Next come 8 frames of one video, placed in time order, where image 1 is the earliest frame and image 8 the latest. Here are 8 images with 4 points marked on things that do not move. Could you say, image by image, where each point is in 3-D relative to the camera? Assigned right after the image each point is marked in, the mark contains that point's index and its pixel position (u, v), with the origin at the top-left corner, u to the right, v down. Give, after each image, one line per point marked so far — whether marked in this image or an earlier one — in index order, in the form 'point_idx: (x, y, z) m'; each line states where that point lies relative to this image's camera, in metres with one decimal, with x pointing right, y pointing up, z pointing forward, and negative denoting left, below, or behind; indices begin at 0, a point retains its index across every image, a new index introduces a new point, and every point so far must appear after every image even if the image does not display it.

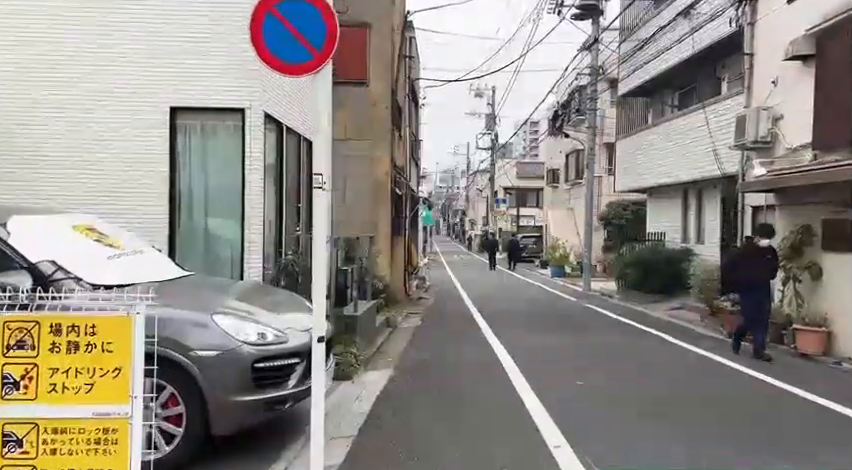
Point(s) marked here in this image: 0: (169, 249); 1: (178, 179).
0: (-3.2, -0.2, +8.8) m
1: (-3.2, +0.7, +8.9) m
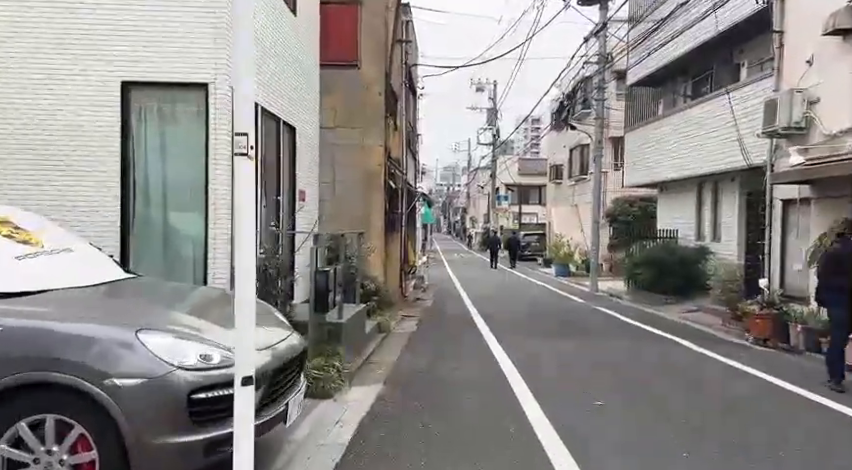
0: (-3.3, -0.1, +7.6) m
1: (-3.2, +0.8, +7.7) m
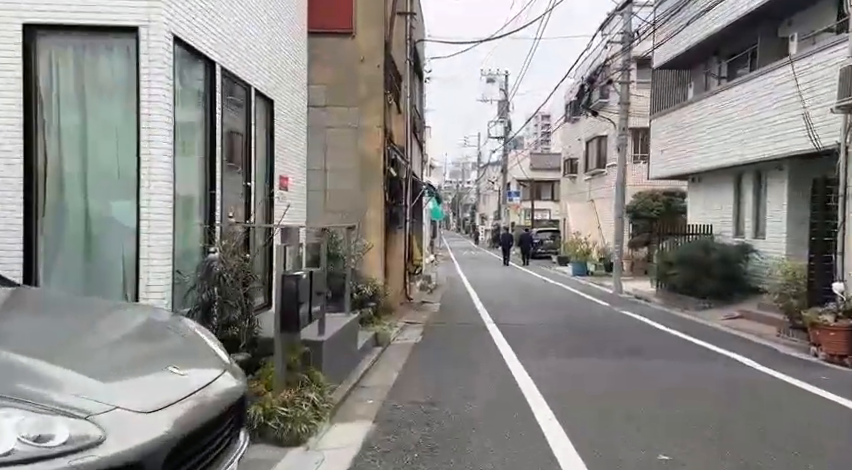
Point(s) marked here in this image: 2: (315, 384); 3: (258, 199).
0: (-3.3, -0.1, +5.8) m
1: (-3.2, +0.8, +5.8) m
2: (-1.0, -1.4, +6.4) m
3: (-2.1, +0.4, +8.6) m
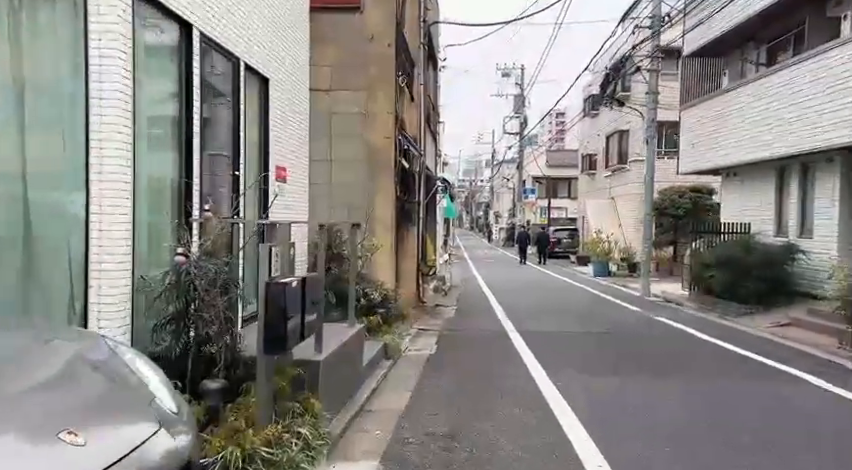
0: (-3.2, -0.1, +4.6) m
1: (-3.1, +0.8, +4.7) m
2: (-0.9, -1.3, +5.2) m
3: (-1.9, +0.5, +7.5) m
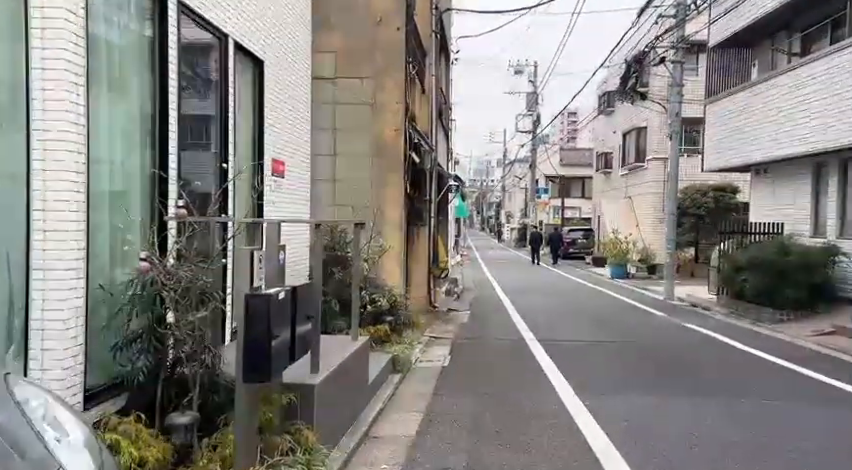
0: (-3.1, -0.1, +3.8) m
1: (-3.0, +0.8, +3.9) m
2: (-0.8, -1.3, +4.4) m
3: (-1.8, +0.5, +6.6) m
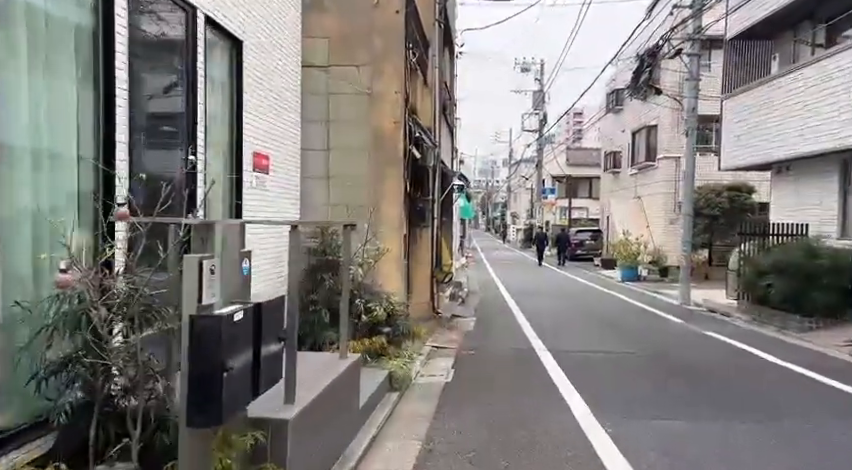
0: (-3.1, -0.1, +3.0) m
1: (-3.0, +0.8, +3.1) m
2: (-0.8, -1.4, +3.6) m
3: (-1.8, +0.4, +5.8) m
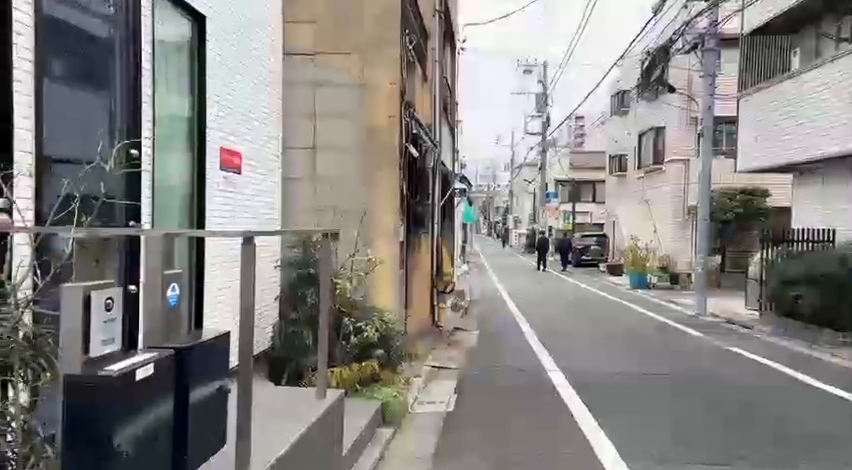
0: (-3.1, -0.1, +2.0) m
1: (-3.1, +0.7, +2.1) m
2: (-0.8, -1.4, +2.6) m
3: (-1.8, +0.4, +4.8) m
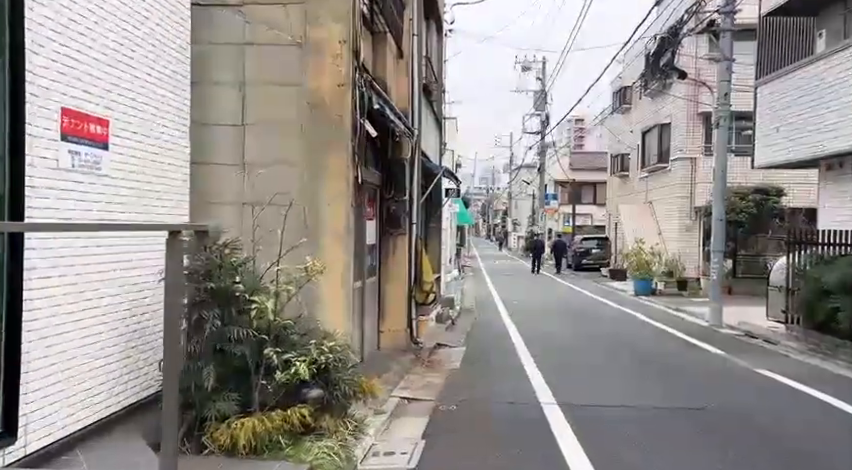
0: (-3.5, -0.1, +0.3) m
1: (-3.4, +0.8, +0.4) m
2: (-1.2, -1.4, +0.8) m
3: (-2.1, +0.4, +3.1) m
